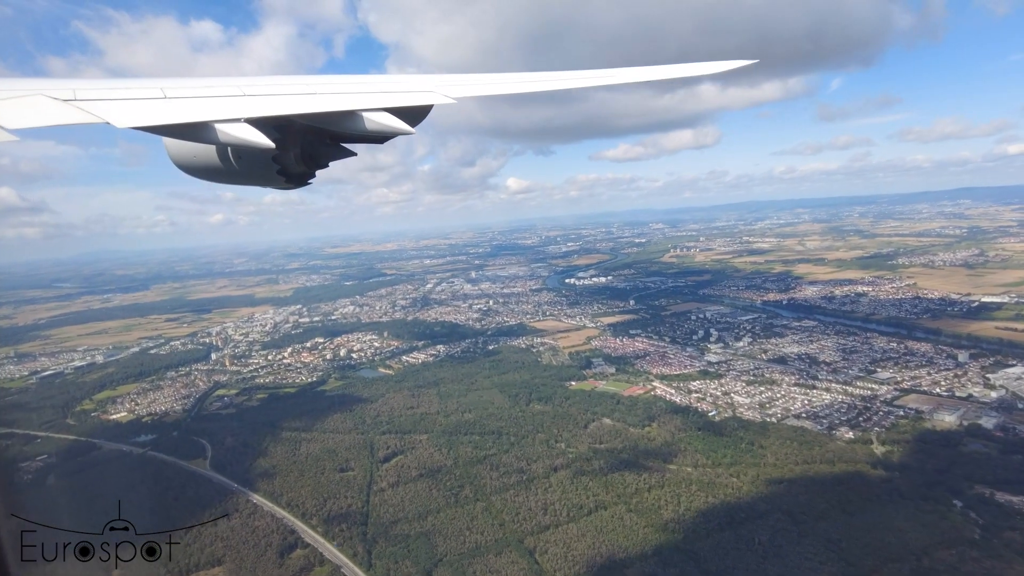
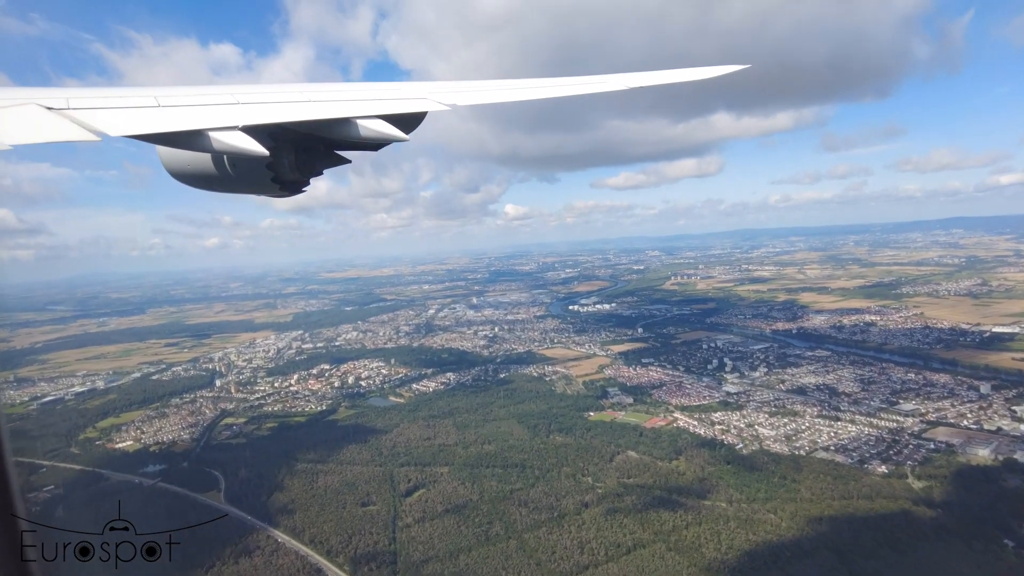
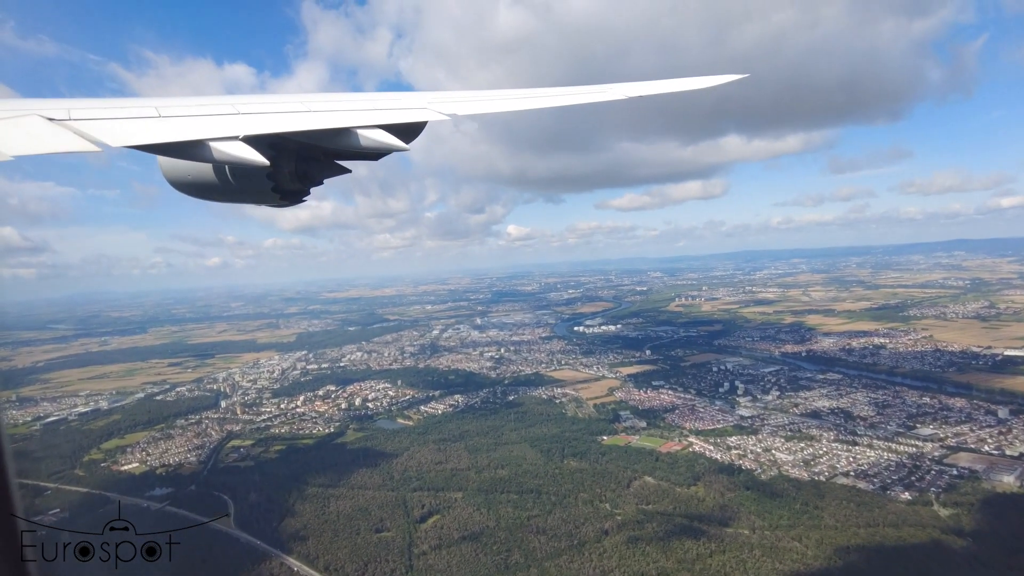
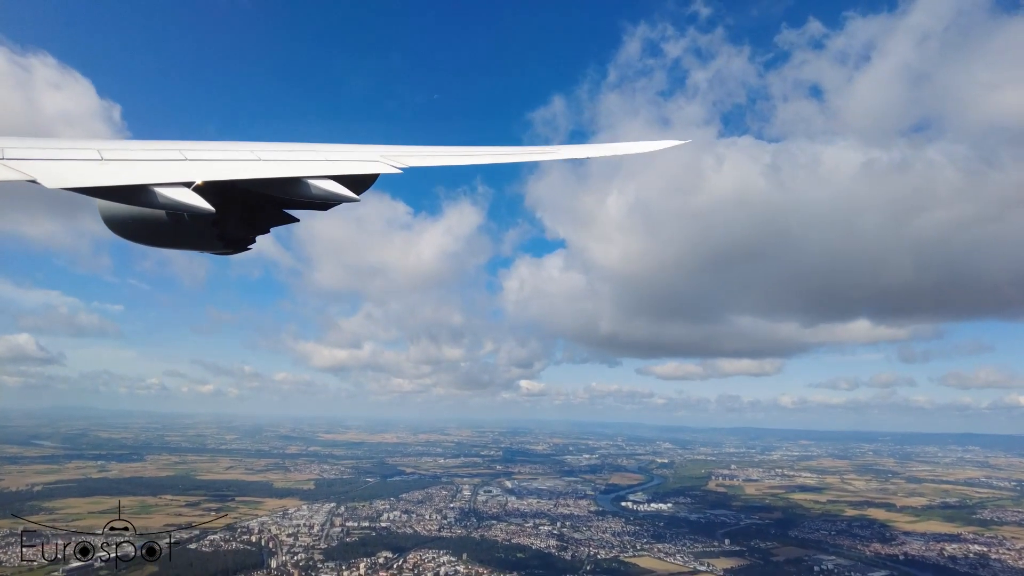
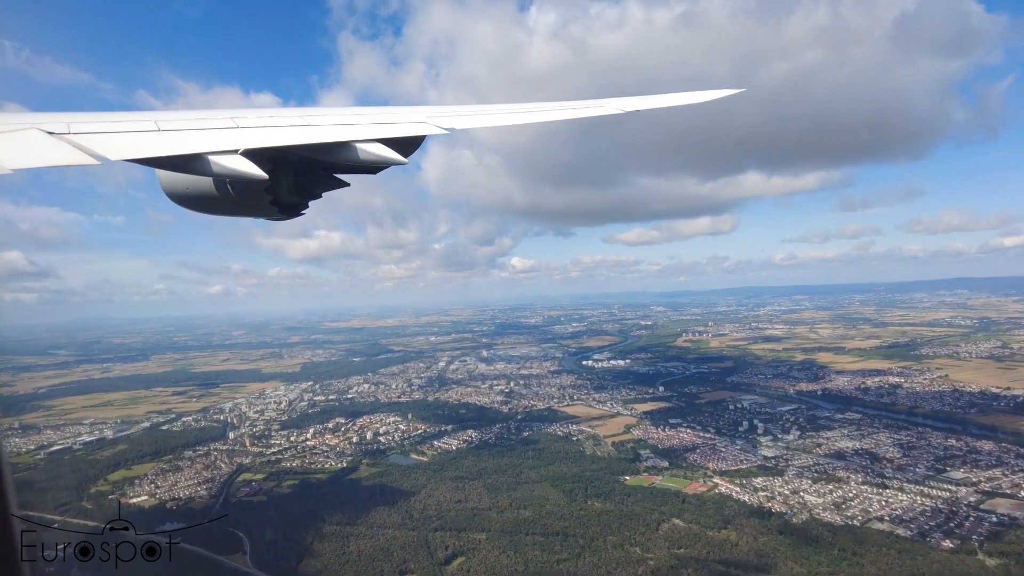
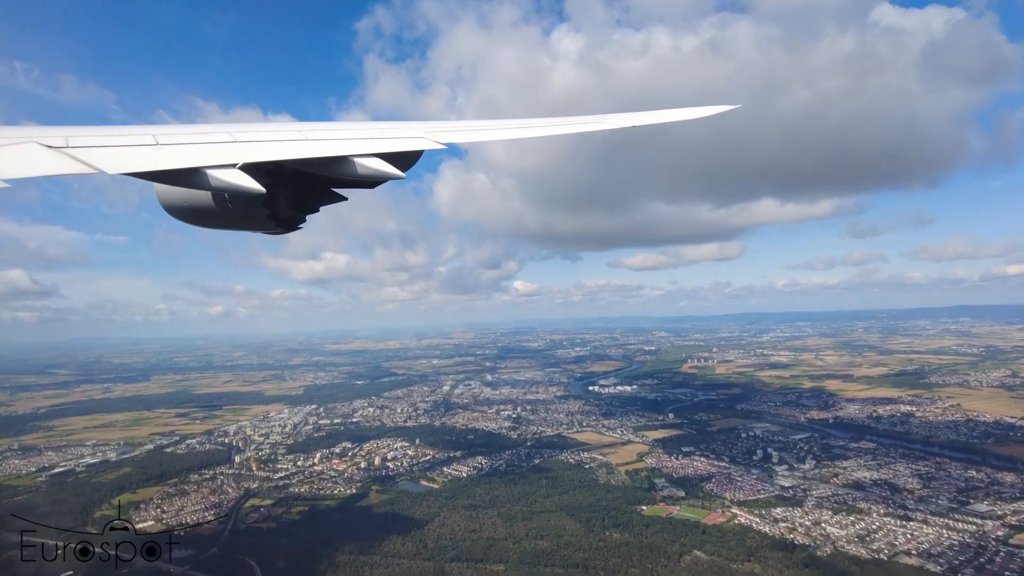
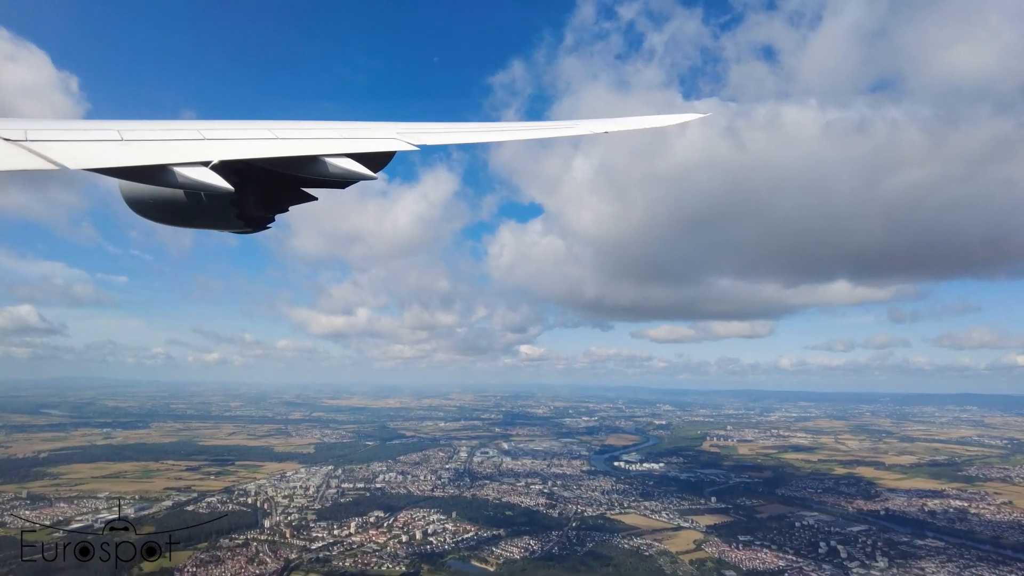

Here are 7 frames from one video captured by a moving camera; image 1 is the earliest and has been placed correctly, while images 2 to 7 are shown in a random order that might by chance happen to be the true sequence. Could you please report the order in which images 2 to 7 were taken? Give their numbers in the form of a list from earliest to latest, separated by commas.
2, 3, 5, 6, 7, 4
